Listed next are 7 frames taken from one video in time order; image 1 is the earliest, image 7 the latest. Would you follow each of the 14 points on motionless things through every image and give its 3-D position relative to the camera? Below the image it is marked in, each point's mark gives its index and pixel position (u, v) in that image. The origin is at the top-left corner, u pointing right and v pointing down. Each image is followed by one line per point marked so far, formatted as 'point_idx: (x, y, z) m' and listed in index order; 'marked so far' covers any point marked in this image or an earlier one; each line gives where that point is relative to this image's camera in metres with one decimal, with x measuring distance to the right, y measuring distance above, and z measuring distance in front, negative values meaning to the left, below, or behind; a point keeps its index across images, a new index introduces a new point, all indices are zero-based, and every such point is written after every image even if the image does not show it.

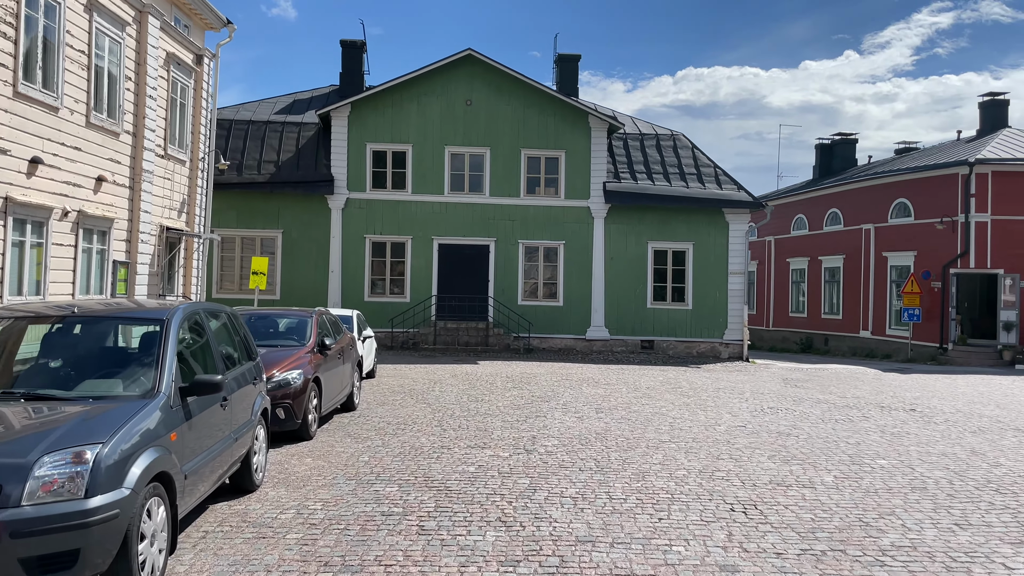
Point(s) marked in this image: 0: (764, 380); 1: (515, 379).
0: (+4.9, -1.8, +15.8) m
1: (0.0, -1.6, +14.3) m
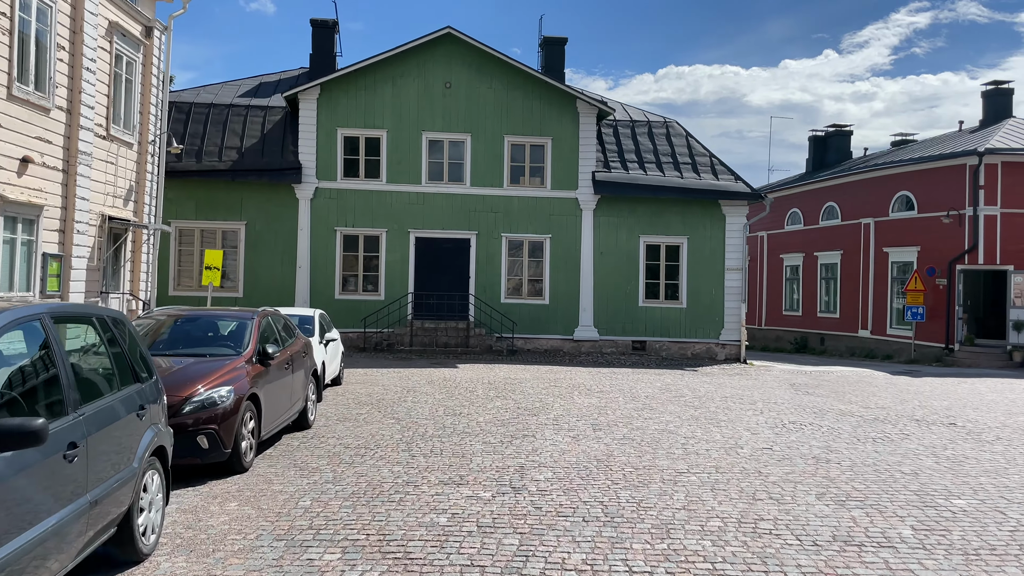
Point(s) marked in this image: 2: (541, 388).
0: (+4.6, -1.7, +14.4) m
1: (-0.2, -1.5, +12.8) m
2: (+0.4, -1.5, +12.6) m
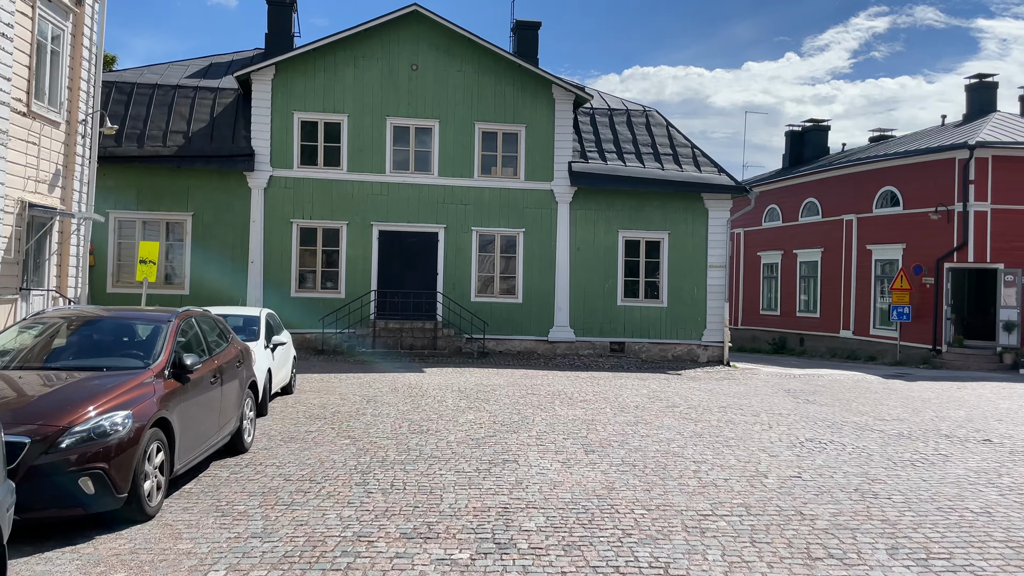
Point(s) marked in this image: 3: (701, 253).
0: (+4.1, -1.7, +13.2) m
1: (-0.6, -1.5, +11.4) m
2: (+0.1, -1.5, +11.2) m
3: (+4.5, +0.8, +19.6) m
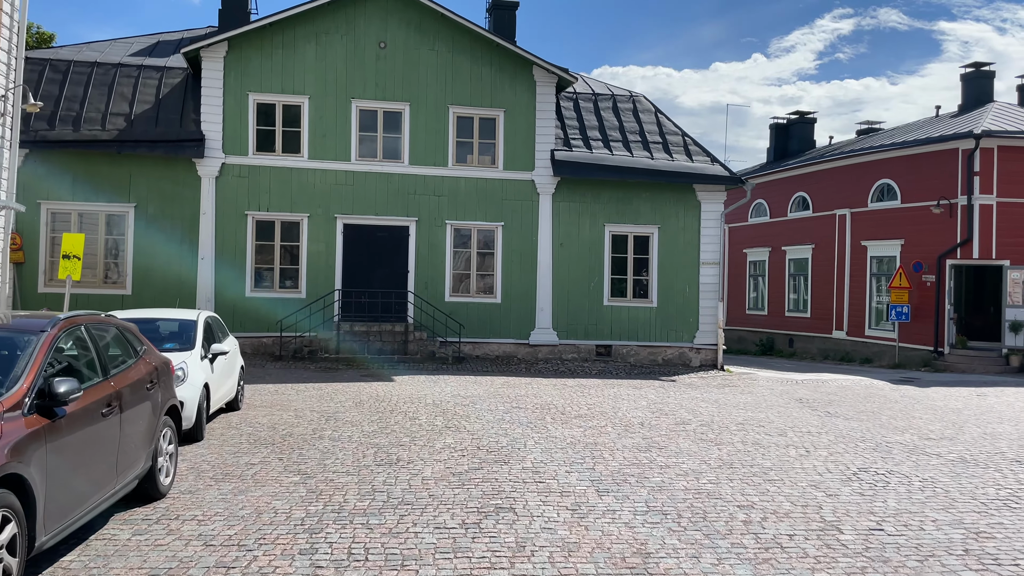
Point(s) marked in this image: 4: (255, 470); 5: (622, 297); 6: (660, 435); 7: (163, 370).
0: (+3.9, -1.7, +11.9) m
1: (-0.8, -1.5, +9.9) m
2: (-0.1, -1.5, +9.7) m
3: (+4.0, +0.9, +18.3) m
4: (-2.0, -1.4, +6.5) m
5: (+2.4, -0.2, +18.1) m
6: (+1.5, -1.5, +8.3) m
7: (-2.5, -0.6, +5.9) m
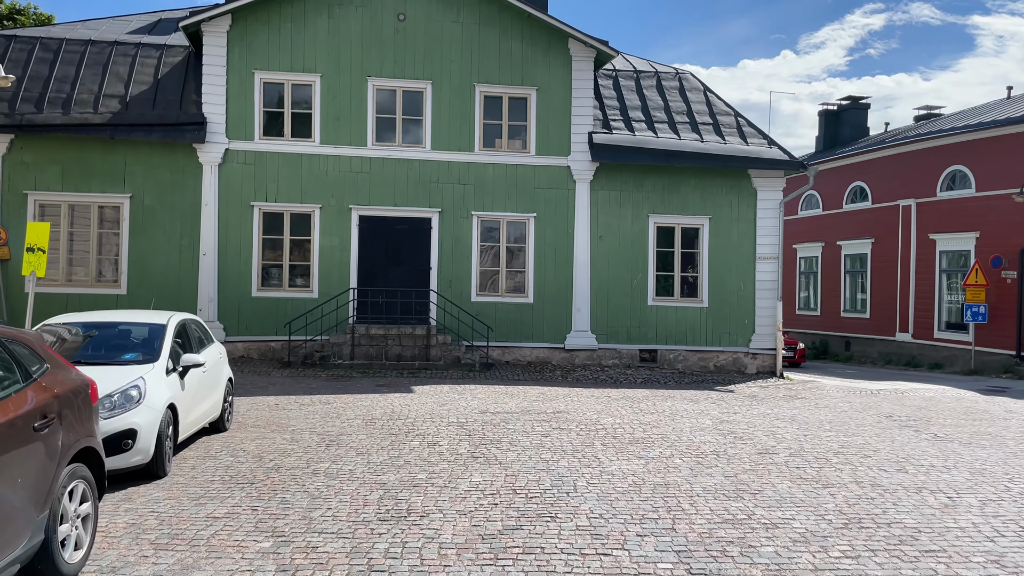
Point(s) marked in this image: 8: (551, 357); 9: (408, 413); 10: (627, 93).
0: (+4.3, -1.6, +10.0) m
1: (-0.4, -1.5, +8.1) m
2: (+0.3, -1.5, +7.9) m
3: (+4.7, +0.9, +16.3) m
4: (-1.7, -1.4, +4.8) m
5: (+3.1, -0.2, +16.2) m
6: (+1.9, -1.5, +6.5) m
7: (-2.2, -0.6, +4.2) m
8: (+0.8, -1.3, +15.8) m
9: (-1.2, -1.5, +9.6) m
10: (+2.4, +4.1, +17.0) m
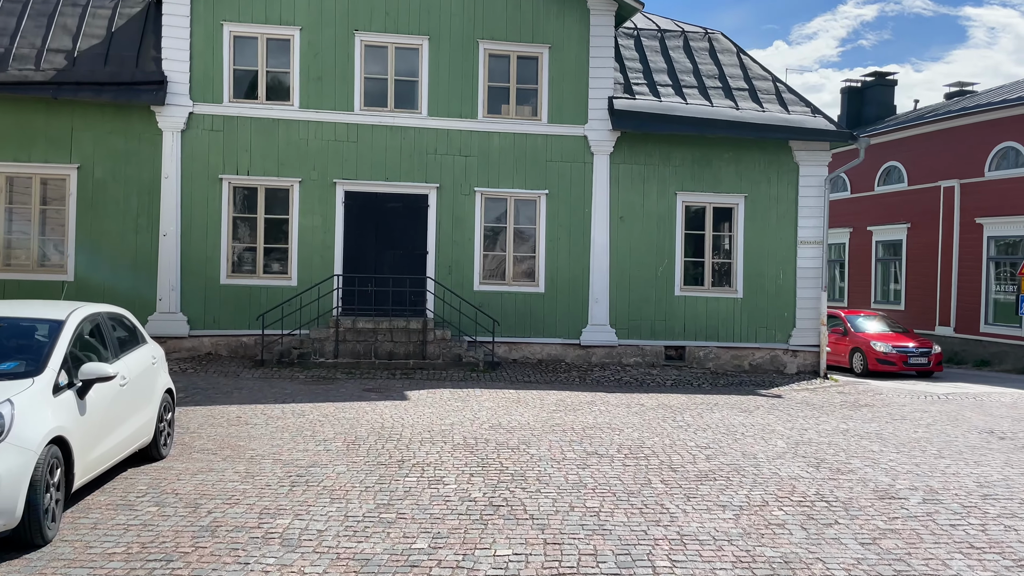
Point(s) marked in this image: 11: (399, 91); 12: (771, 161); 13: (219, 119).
0: (+4.5, -1.5, +8.0) m
1: (-0.2, -1.3, +6.1) m
2: (+0.5, -1.3, +5.9) m
3: (+4.8, +1.1, +14.4) m
4: (-1.5, -1.3, +2.8) m
5: (+3.2, 0.0, +14.2) m
6: (+2.1, -1.4, +4.5) m
7: (-2.0, -0.5, +2.2) m
8: (+0.9, -1.1, +13.8) m
9: (-1.0, -1.3, +7.6) m
10: (+2.5, +4.3, +15.0) m
11: (-1.9, +3.3, +13.7) m
12: (+4.5, +2.2, +14.3) m
13: (-4.7, +2.7, +13.2) m
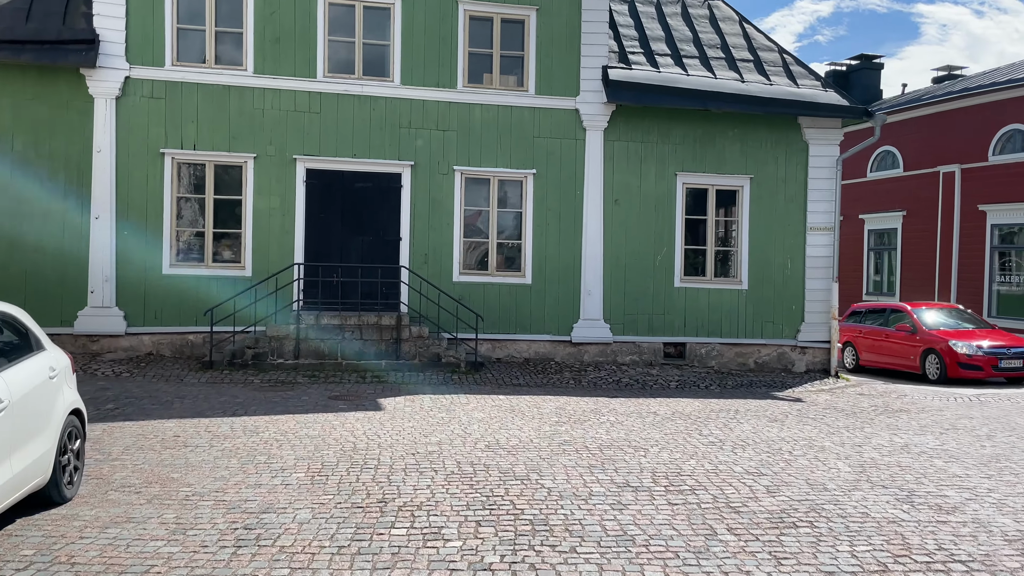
0: (+4.5, -1.4, +6.8) m
1: (-0.1, -1.3, +4.7) m
2: (+0.6, -1.3, +4.5) m
3: (+4.6, +1.3, +13.1) m
4: (-1.3, -1.3, +1.3) m
5: (+3.0, +0.2, +12.9) m
6: (+2.3, -1.3, +3.2) m
7: (-1.7, -0.5, +0.7) m
8: (+0.6, -1.0, +12.4) m
9: (-1.0, -1.3, +6.2) m
10: (+2.2, +4.4, +13.6) m
11: (-2.1, +3.4, +12.1) m
12: (+4.3, +2.4, +13.1) m
13: (-4.9, +2.9, +11.5) m
